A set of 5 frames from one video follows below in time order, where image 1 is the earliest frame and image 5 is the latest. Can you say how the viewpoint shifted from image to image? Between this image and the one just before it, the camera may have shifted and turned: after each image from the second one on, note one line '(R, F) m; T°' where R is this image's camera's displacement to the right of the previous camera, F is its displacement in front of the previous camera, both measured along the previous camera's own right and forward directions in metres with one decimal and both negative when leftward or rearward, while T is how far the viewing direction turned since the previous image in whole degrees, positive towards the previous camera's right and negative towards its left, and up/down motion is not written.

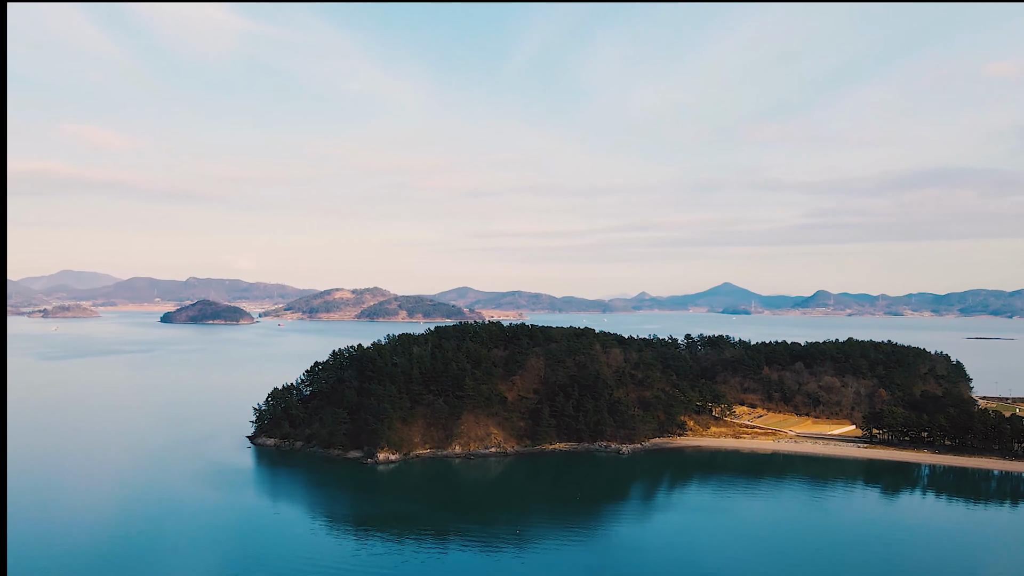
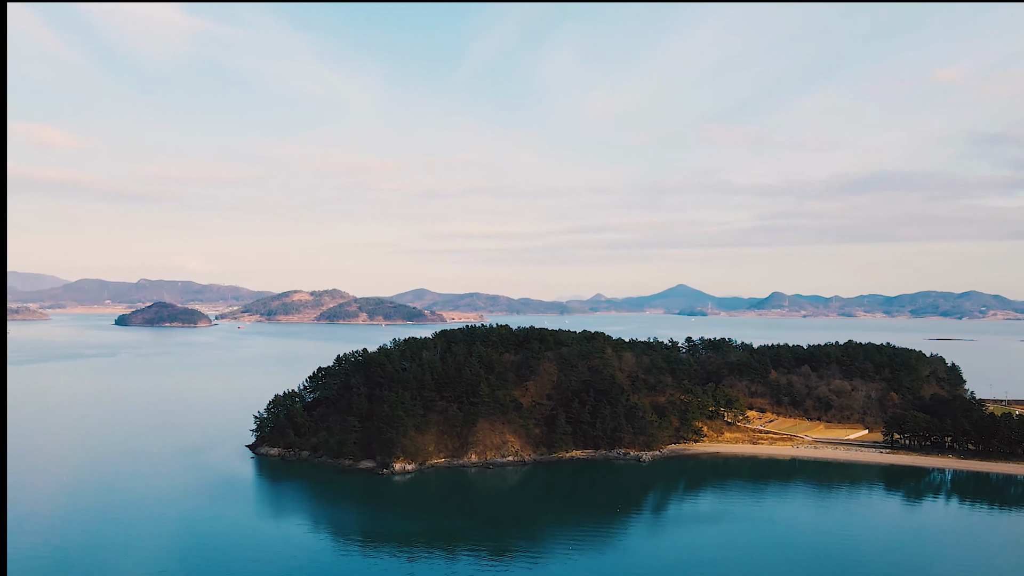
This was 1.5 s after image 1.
(-3.7, +2.4) m; +2°
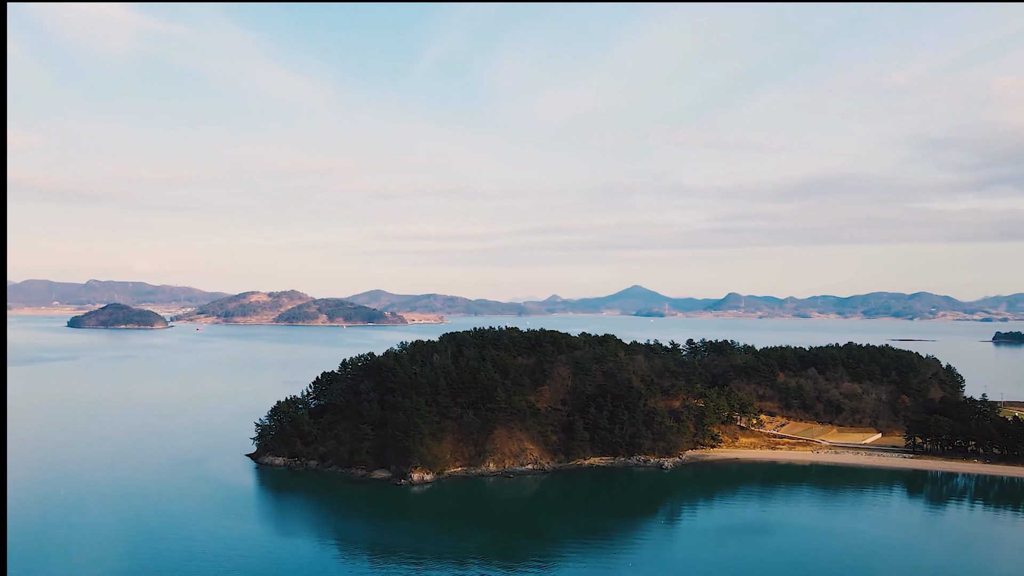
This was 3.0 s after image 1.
(-3.8, +2.6) m; +2°
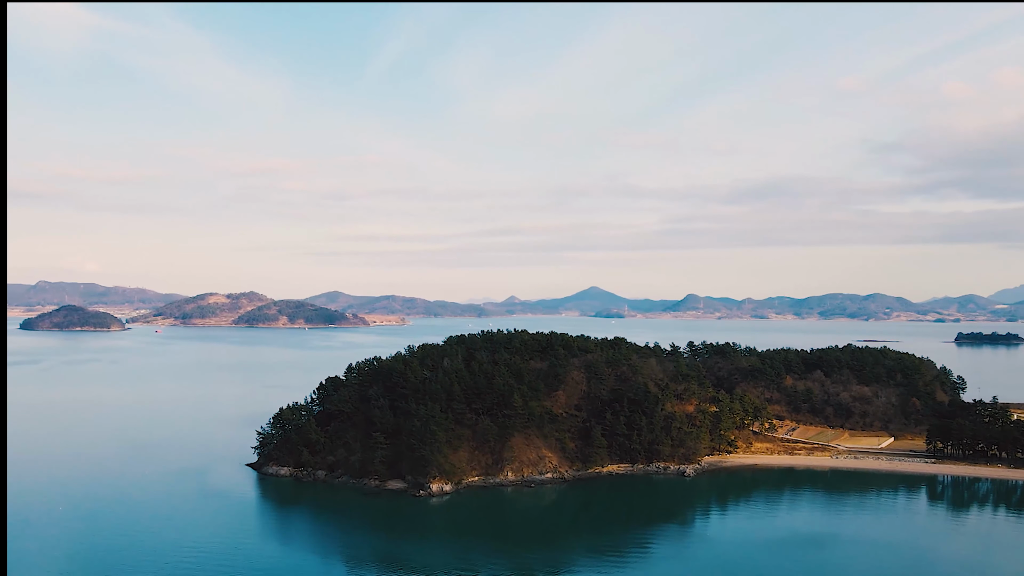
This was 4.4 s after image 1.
(-3.5, +2.5) m; +2°
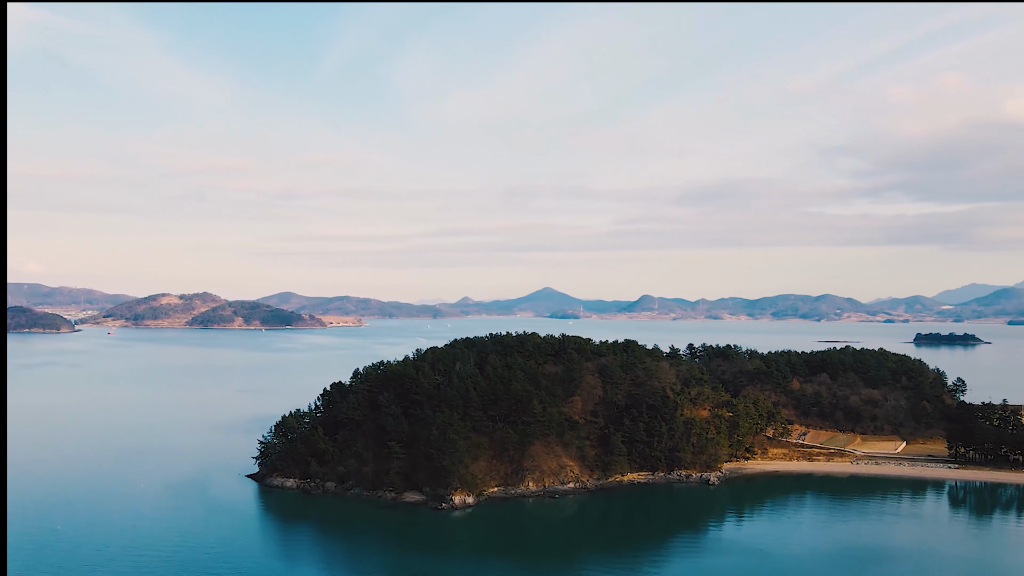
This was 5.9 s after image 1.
(-3.7, +2.7) m; +2°
